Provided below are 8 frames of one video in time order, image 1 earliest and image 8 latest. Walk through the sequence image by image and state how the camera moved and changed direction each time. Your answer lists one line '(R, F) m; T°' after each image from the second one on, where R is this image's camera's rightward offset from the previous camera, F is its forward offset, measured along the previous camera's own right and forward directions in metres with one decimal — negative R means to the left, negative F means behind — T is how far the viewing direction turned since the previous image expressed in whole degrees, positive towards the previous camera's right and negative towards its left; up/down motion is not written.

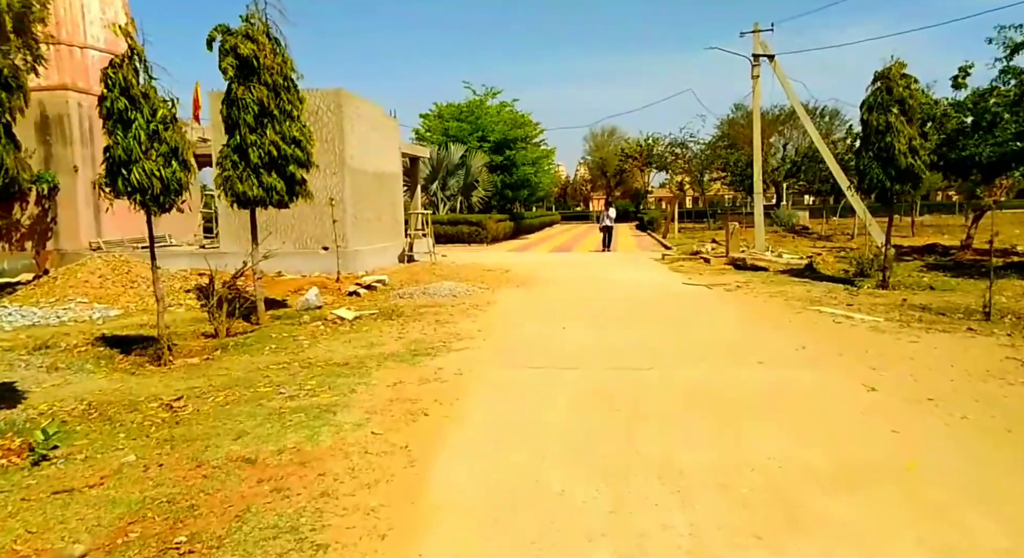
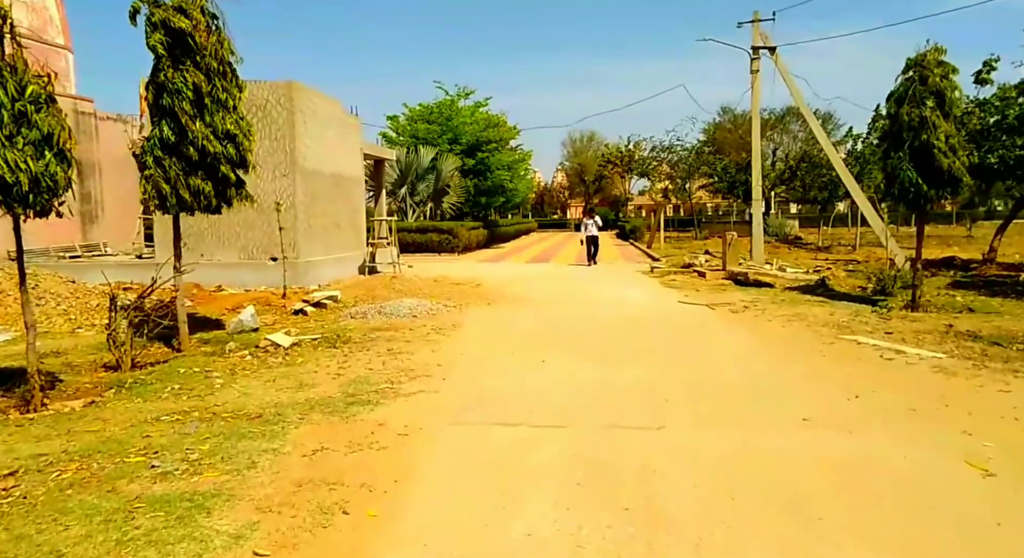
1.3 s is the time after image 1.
(+0.1, +1.9) m; +2°
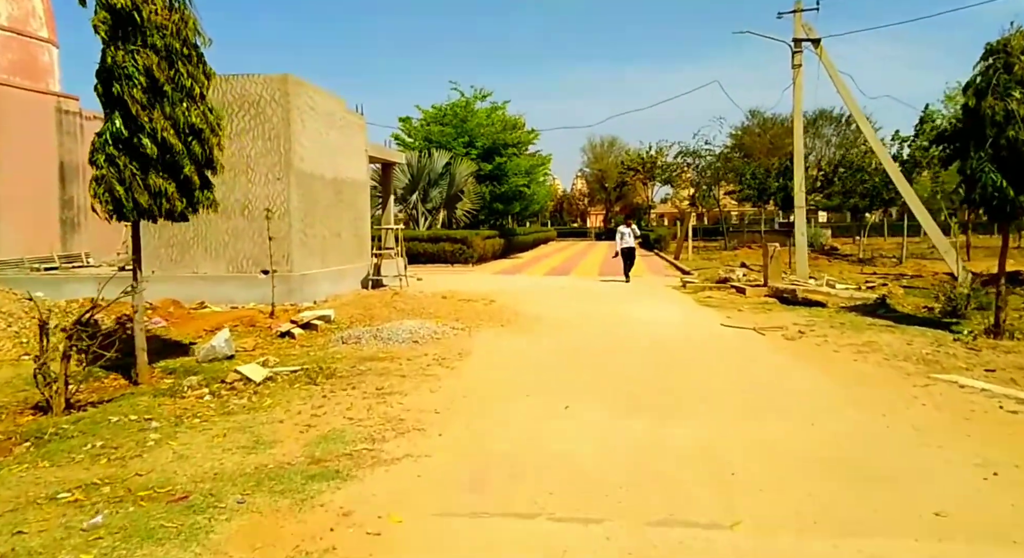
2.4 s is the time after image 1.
(0.0, +1.6) m; -1°
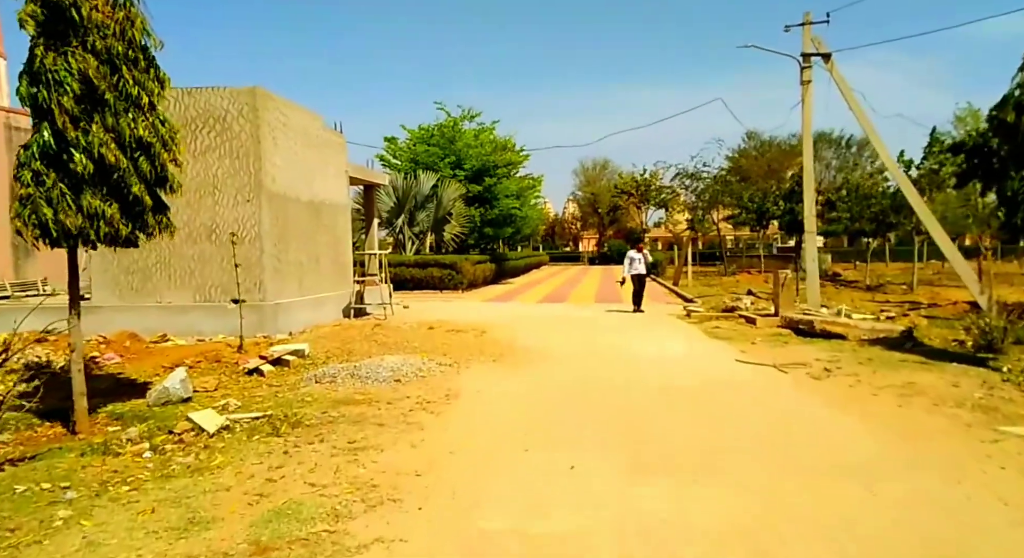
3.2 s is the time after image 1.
(0.0, +1.0) m; +1°
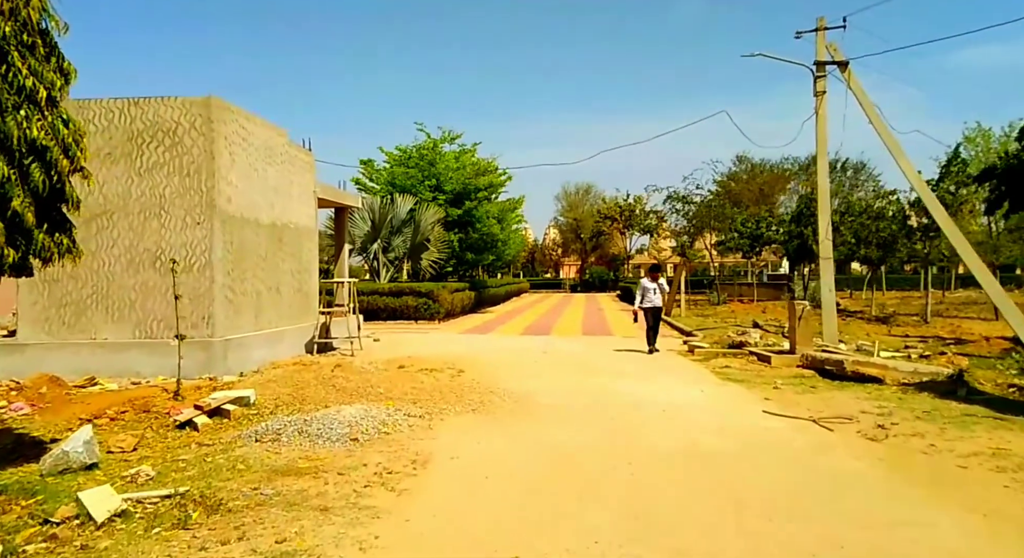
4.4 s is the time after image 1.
(0.0, +1.5) m; +1°
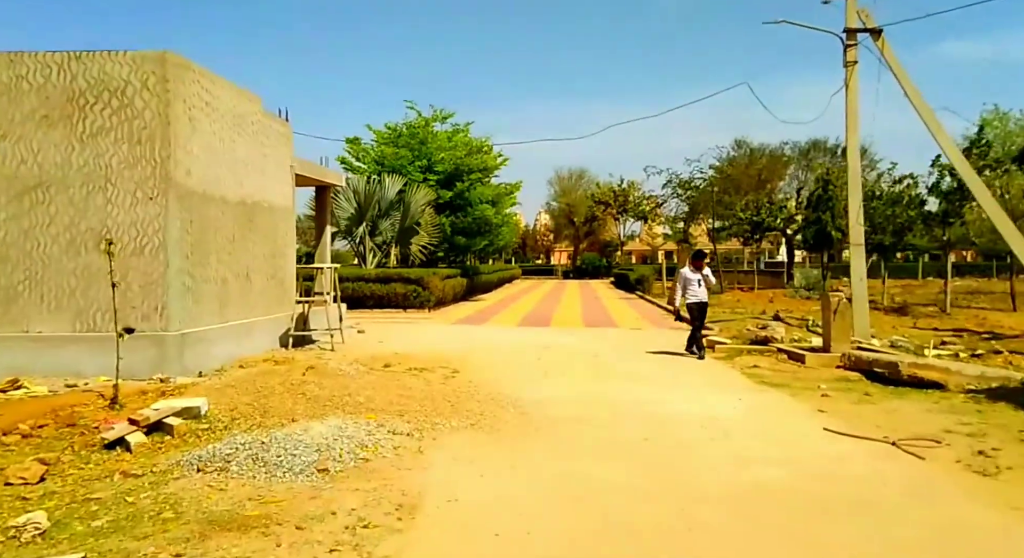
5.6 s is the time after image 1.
(-0.2, +1.5) m; +1°
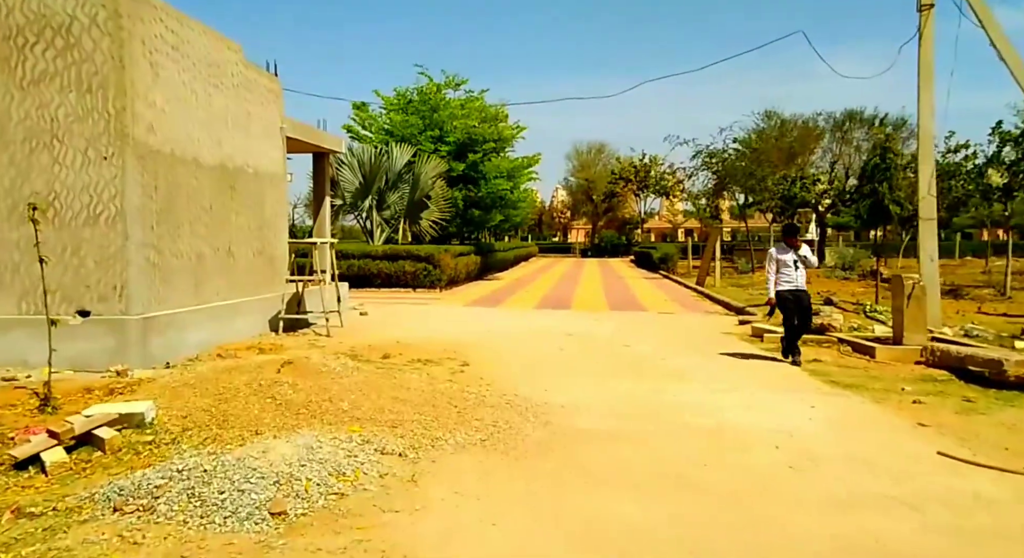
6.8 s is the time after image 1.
(-0.1, +1.5) m; -1°
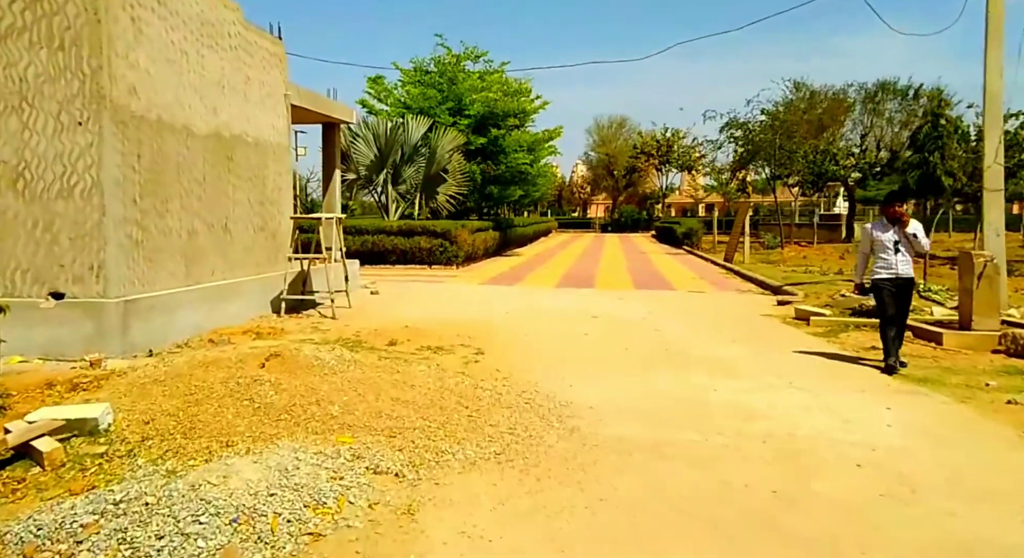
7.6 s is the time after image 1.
(0.0, +1.0) m; -1°
